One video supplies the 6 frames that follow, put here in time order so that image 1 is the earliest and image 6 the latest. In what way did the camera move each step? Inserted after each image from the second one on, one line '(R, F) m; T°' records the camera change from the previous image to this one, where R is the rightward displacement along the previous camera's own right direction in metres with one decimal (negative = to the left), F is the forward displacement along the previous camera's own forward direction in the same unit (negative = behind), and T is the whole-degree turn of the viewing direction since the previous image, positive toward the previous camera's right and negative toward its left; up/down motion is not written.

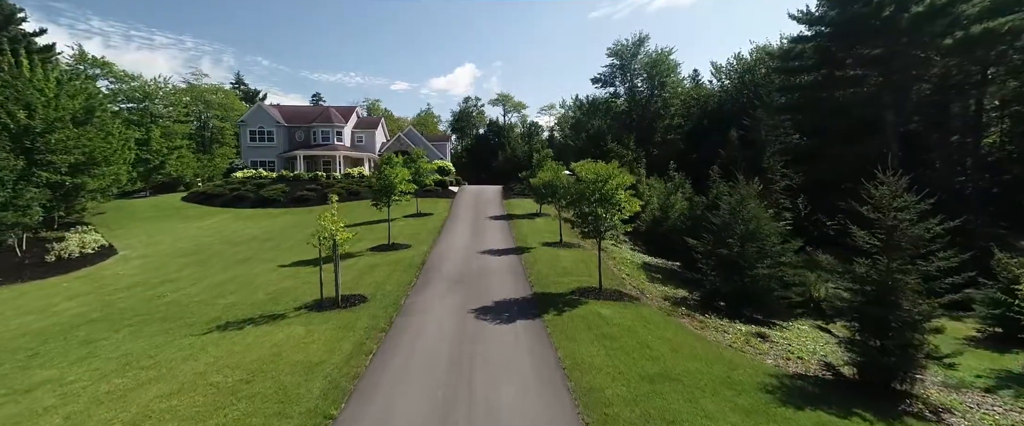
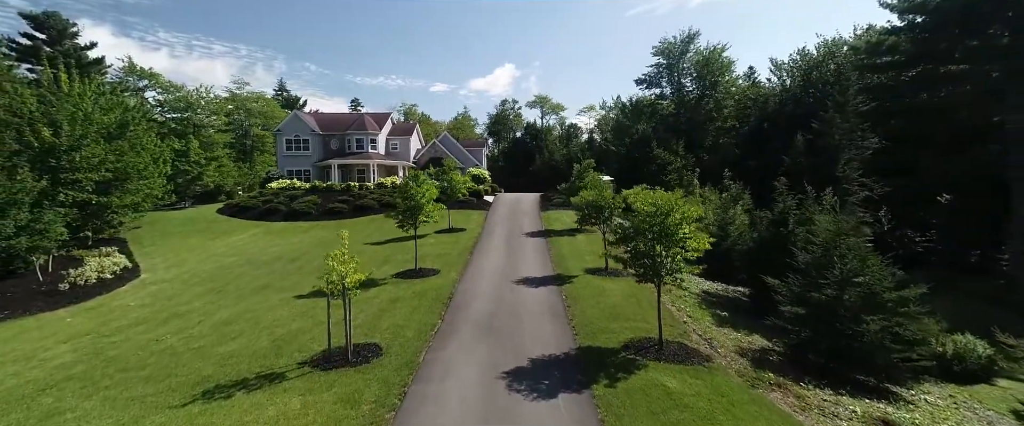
(0.0, +2.1) m; -5°
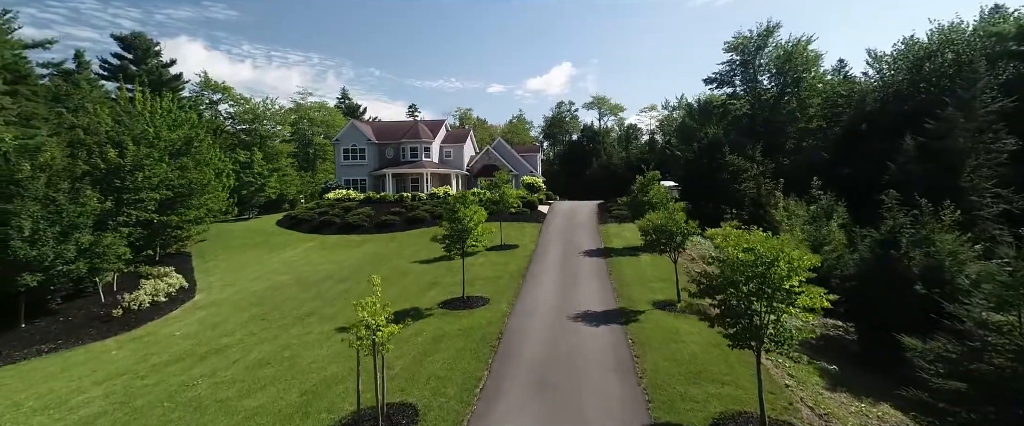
(0.0, +1.7) m; -7°
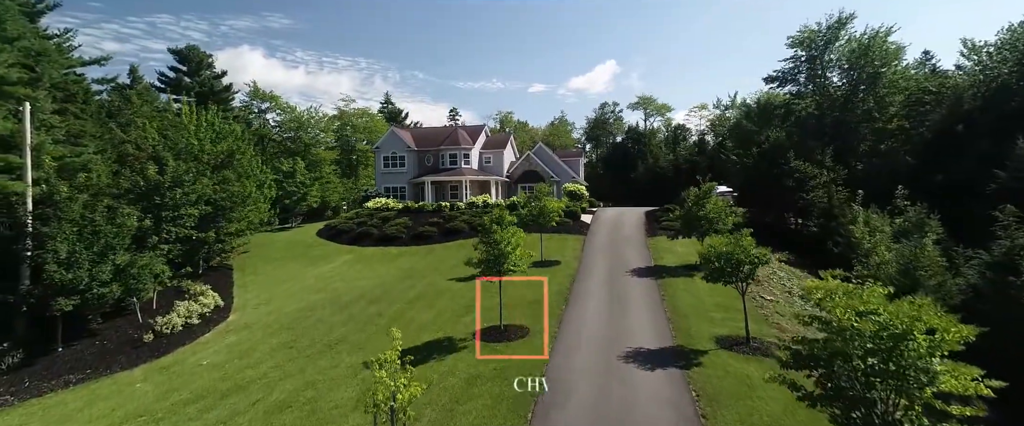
(0.0, +1.5) m; -5°
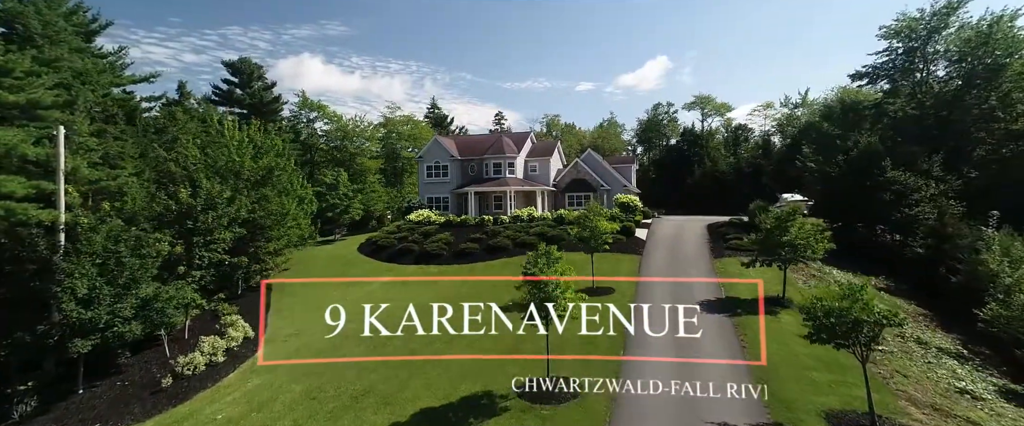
(-0.1, +2.3) m; -6°
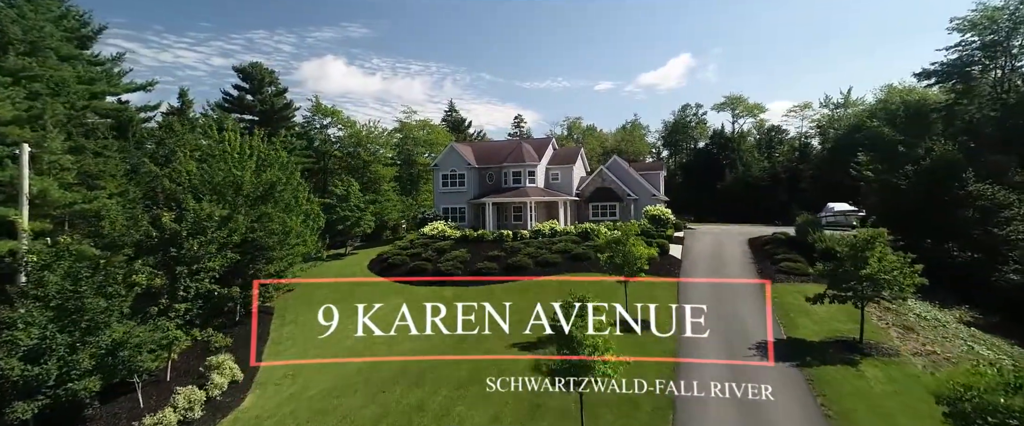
(-0.2, +2.7) m; -2°
